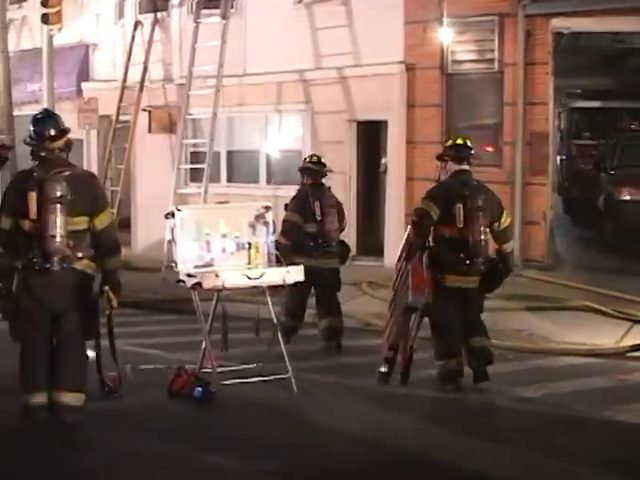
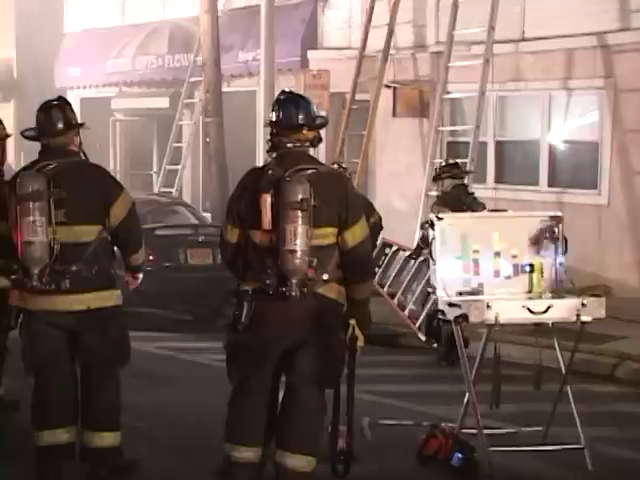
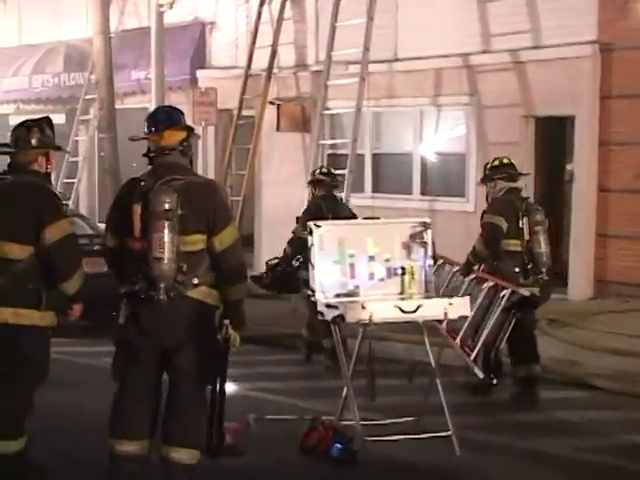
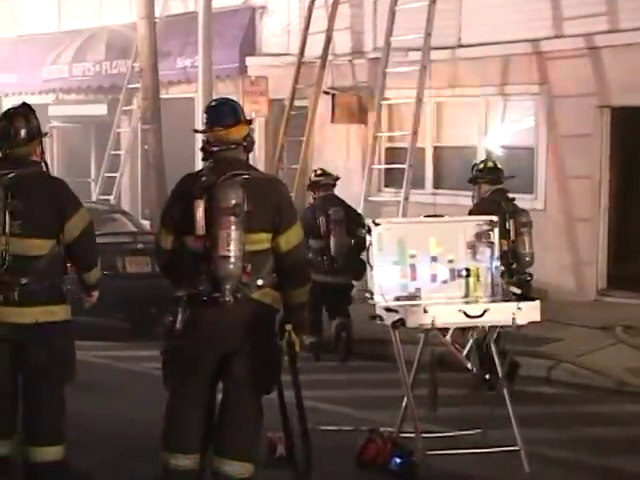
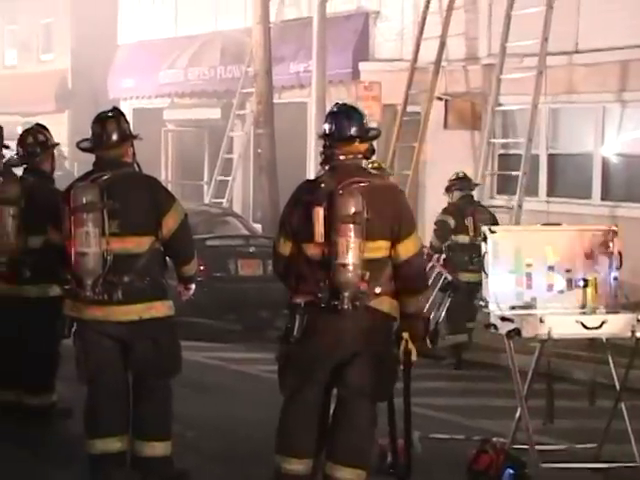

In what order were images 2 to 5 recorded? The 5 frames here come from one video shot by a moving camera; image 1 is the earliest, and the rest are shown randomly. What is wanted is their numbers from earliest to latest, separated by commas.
3, 4, 2, 5
